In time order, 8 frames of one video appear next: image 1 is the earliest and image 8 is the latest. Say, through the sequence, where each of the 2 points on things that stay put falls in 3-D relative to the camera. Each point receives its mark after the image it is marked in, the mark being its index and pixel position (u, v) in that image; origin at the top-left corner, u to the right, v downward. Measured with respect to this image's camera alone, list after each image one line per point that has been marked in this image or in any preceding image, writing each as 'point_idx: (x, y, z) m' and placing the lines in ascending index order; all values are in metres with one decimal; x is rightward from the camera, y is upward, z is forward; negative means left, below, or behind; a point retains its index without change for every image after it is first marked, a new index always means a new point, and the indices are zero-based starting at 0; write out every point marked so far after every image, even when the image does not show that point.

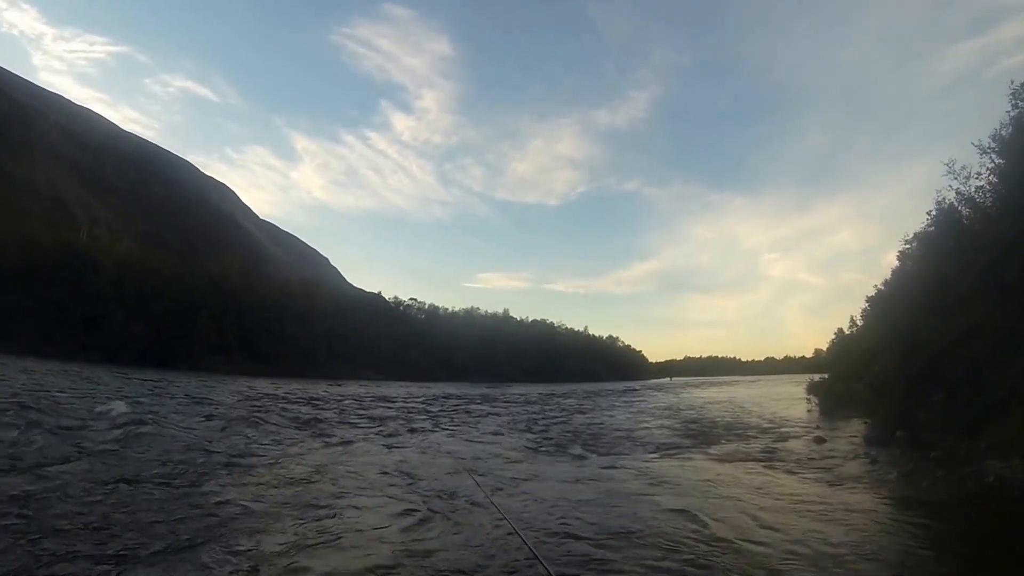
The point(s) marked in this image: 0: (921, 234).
0: (+10.5, +1.5, +16.9) m
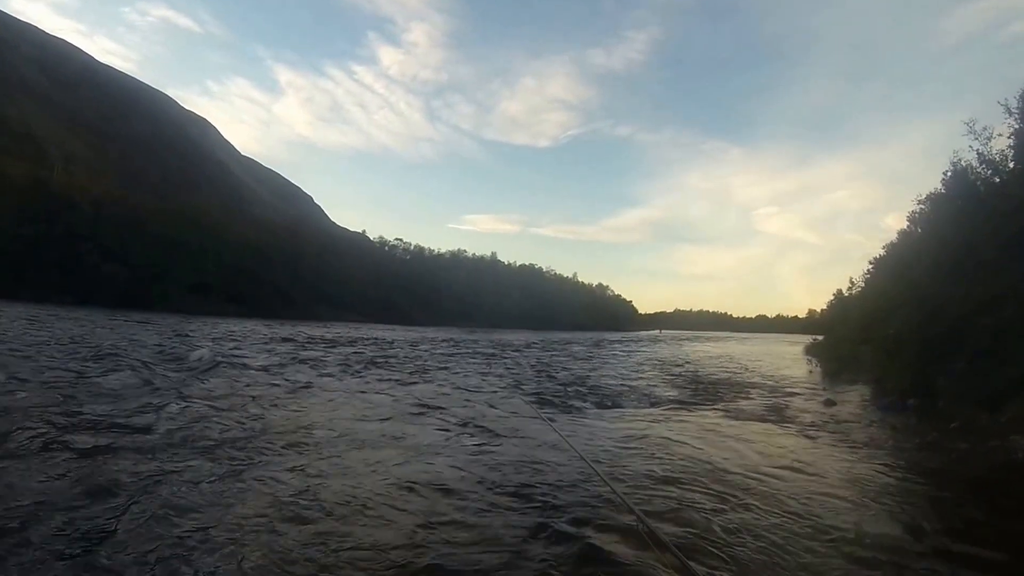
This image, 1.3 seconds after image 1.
0: (+10.6, +2.3, +16.9) m
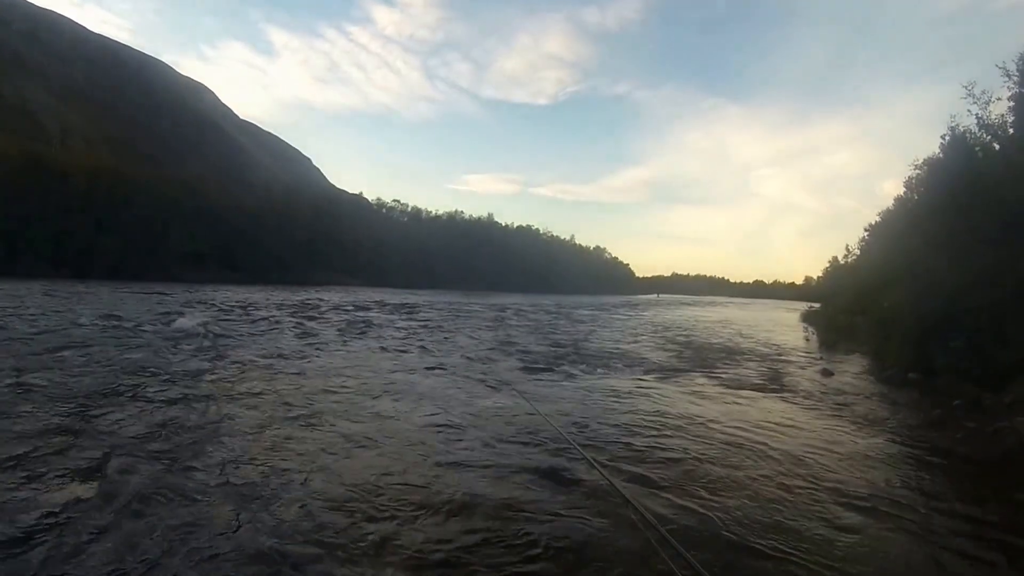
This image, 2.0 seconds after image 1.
0: (+10.5, +3.1, +17.0) m
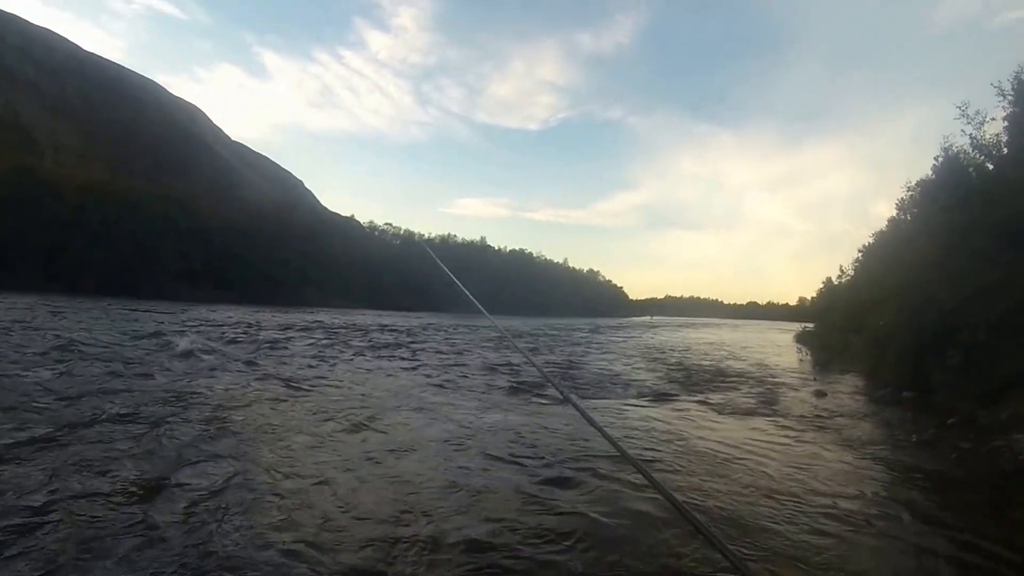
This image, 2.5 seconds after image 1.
0: (+10.4, +2.6, +17.0) m
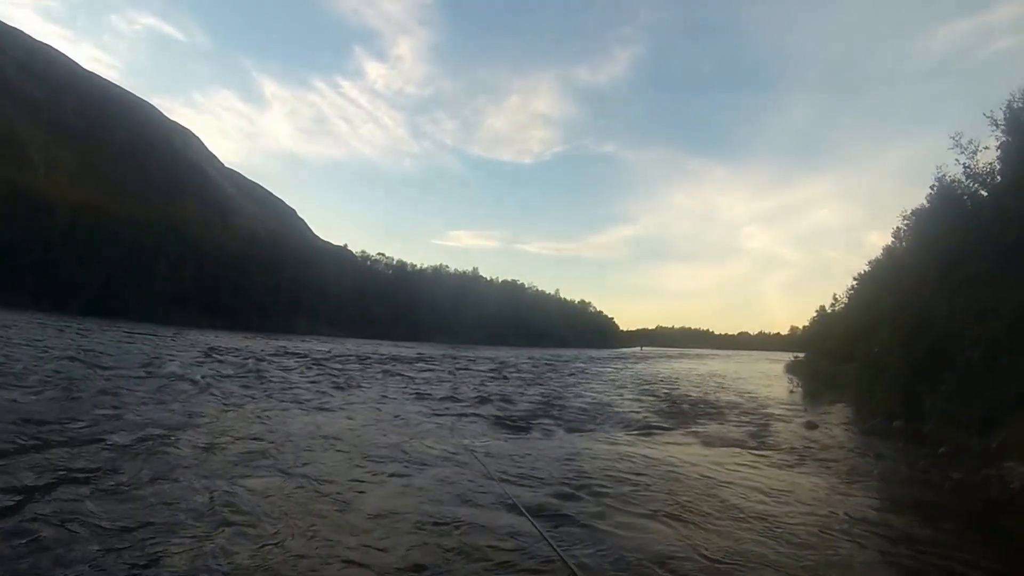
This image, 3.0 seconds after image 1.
0: (+10.1, +1.9, +16.8) m
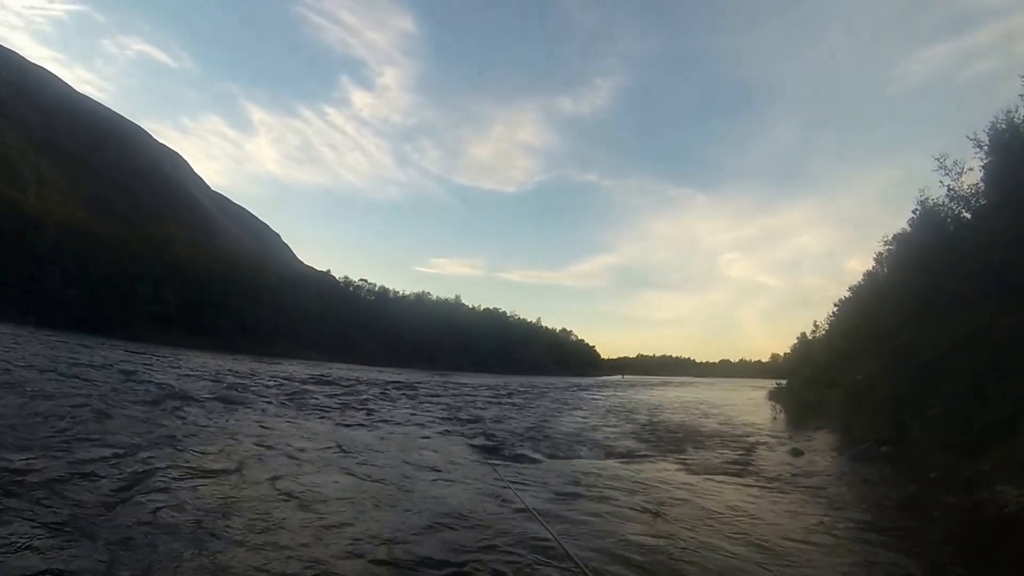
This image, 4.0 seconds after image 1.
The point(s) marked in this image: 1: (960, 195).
0: (+9.6, +1.2, +16.8) m
1: (+9.7, +2.0, +14.3) m
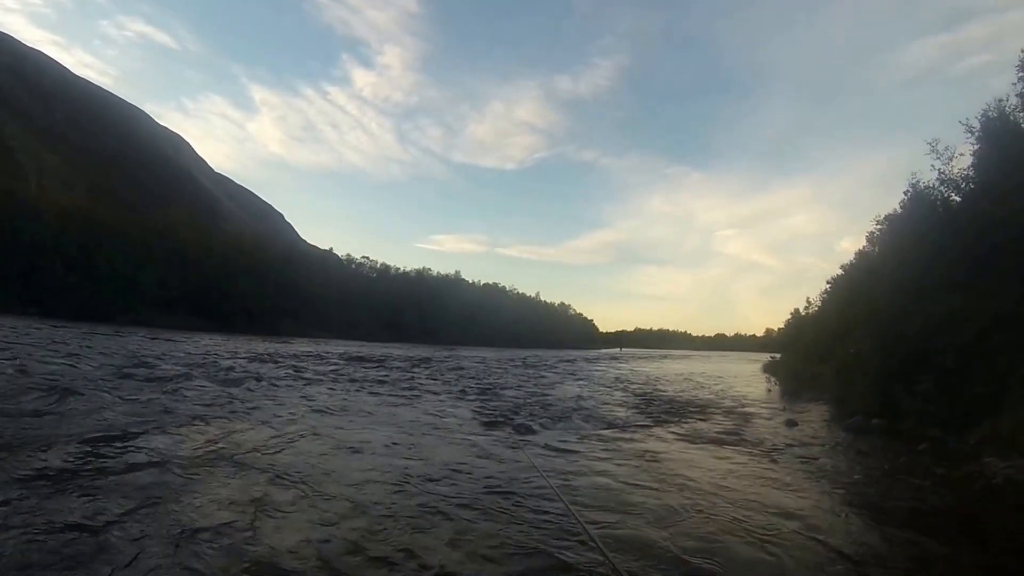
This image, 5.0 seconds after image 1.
0: (+9.7, +1.8, +17.6) m
1: (+9.9, +2.5, +15.0) m
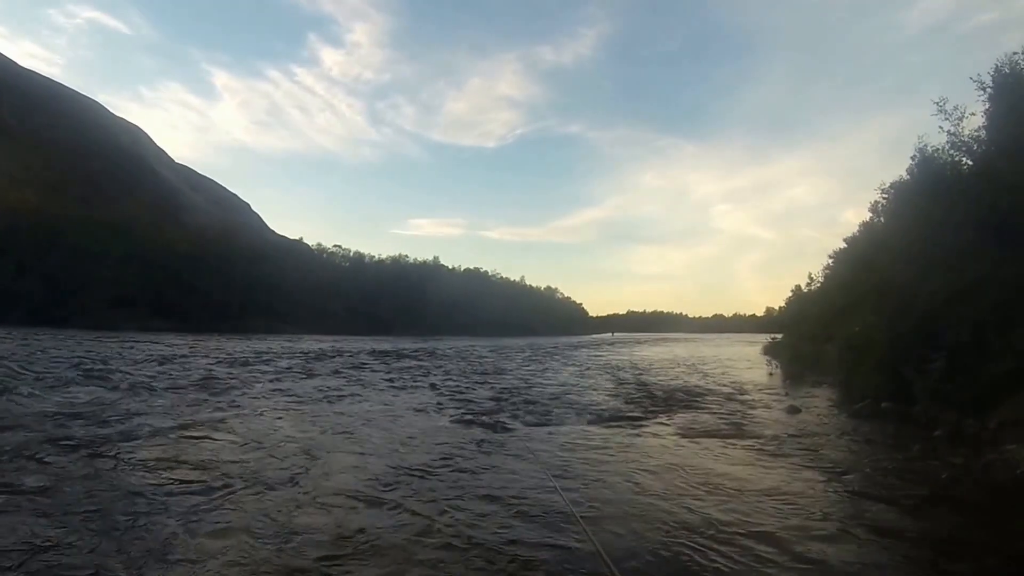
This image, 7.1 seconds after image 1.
0: (+9.3, +2.5, +16.4) m
1: (+9.4, +3.0, +13.9) m
